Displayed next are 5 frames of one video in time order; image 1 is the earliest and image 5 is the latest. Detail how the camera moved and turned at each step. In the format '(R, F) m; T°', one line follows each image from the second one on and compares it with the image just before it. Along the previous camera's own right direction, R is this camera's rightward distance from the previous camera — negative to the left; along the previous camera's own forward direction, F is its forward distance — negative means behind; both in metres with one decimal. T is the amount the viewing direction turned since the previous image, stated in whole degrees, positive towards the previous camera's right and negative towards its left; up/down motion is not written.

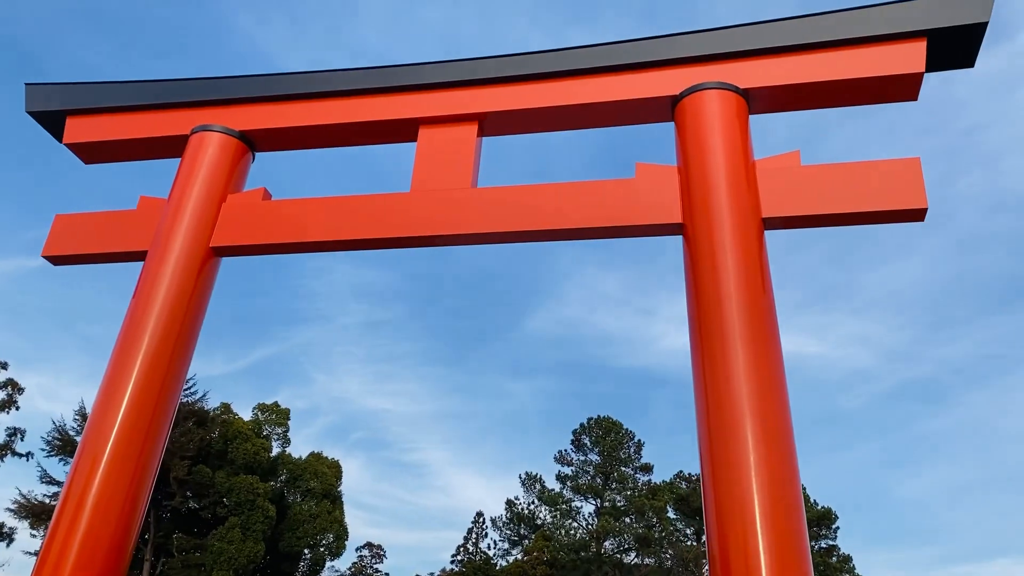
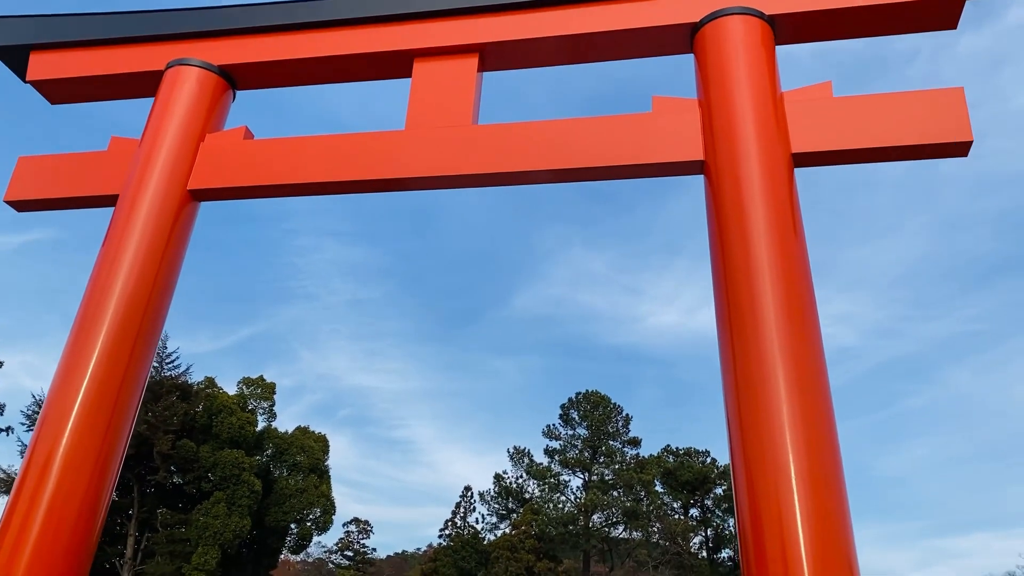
(-0.1, +0.4) m; +1°
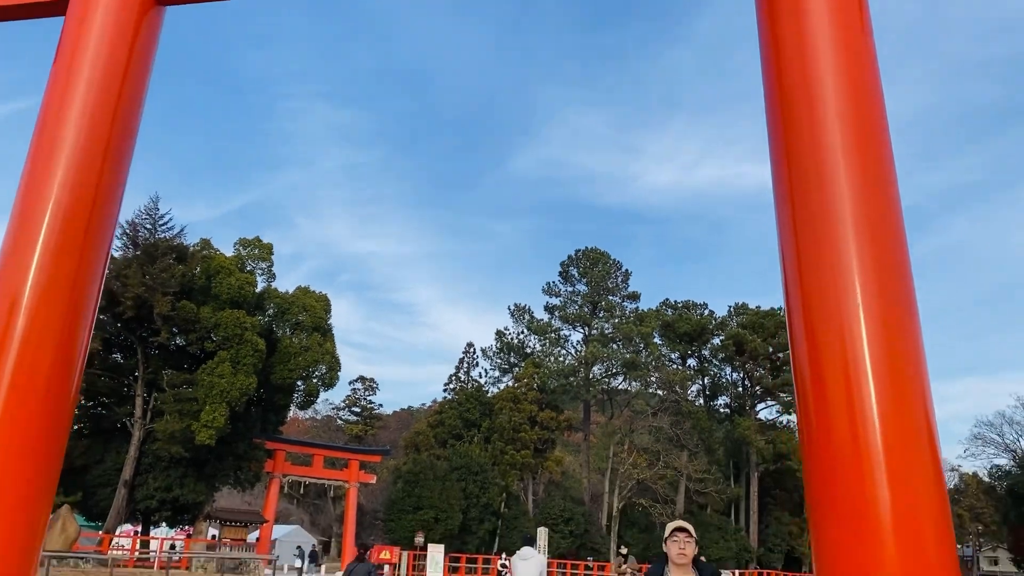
(-0.1, +0.6) m; 0°
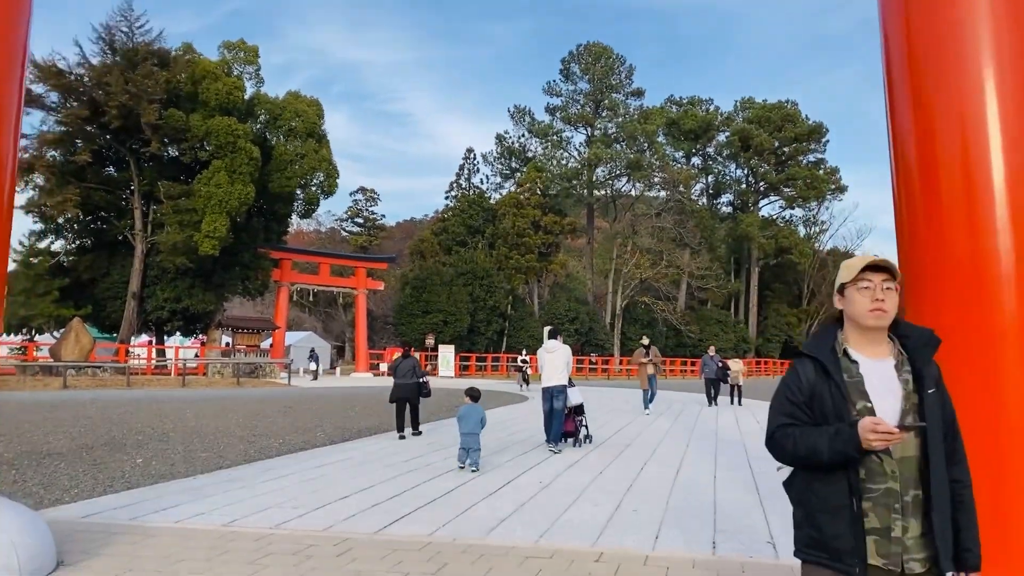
(-0.1, +0.5) m; 0°
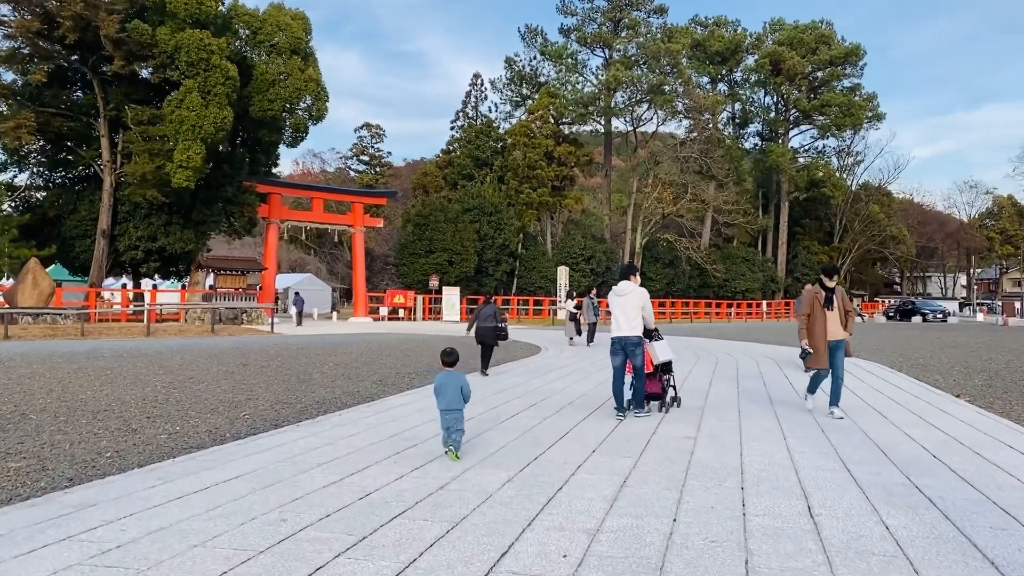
(+0.1, +3.0) m; -1°
